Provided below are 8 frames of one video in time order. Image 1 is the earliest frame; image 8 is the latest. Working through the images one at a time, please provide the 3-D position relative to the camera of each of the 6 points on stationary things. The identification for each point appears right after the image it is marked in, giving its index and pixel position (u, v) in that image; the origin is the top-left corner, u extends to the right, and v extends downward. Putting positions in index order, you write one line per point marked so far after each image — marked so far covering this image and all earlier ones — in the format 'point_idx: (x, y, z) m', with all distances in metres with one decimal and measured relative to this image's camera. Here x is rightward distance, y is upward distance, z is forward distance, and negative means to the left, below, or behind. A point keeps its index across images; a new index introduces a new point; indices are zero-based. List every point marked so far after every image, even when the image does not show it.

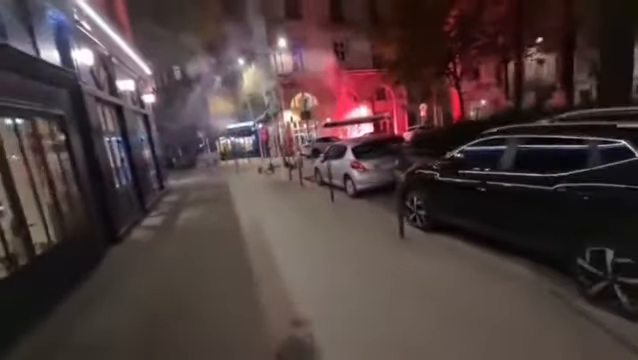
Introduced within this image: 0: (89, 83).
0: (-8.0, +3.3, +10.6) m
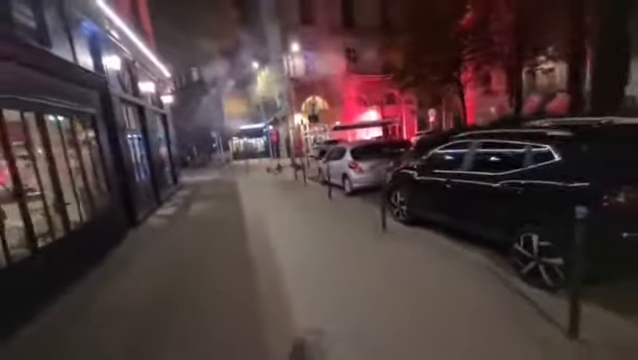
0: (-8.0, +3.7, +11.9) m
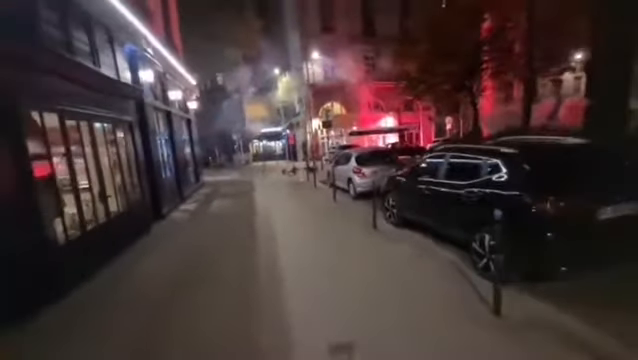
0: (-7.6, +3.8, +13.7) m
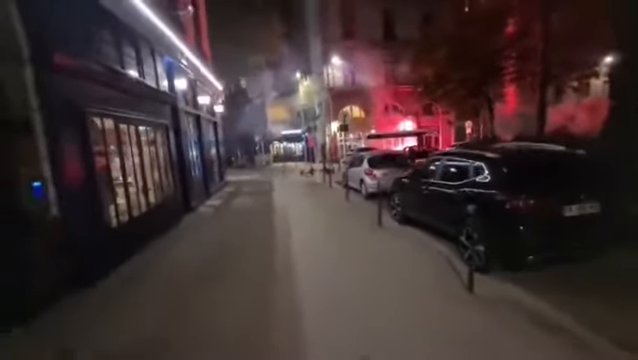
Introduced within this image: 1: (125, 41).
0: (-6.9, +3.9, +15.2) m
1: (-6.6, +4.8, +10.4) m
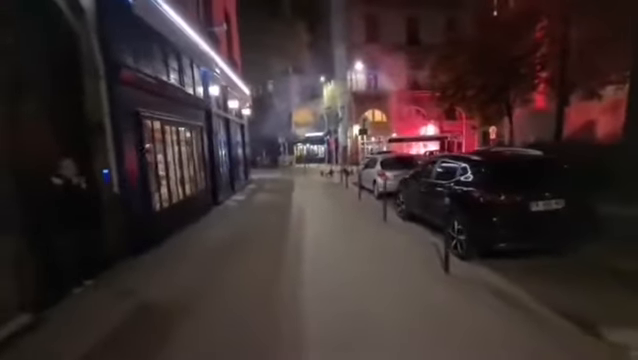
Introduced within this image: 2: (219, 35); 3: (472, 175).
0: (-5.9, +4.2, +17.1) m
1: (-6.0, +5.1, +12.3) m
2: (-6.1, +8.8, +18.3) m
3: (+3.9, +0.1, +7.7) m
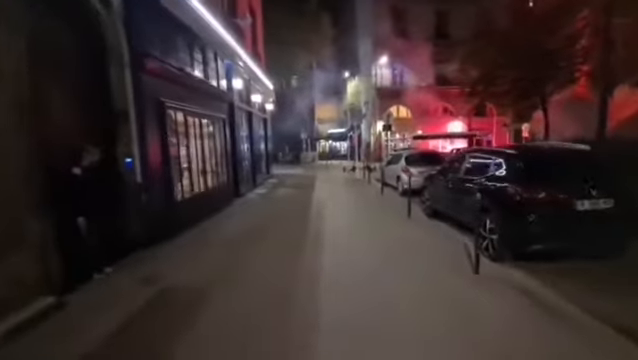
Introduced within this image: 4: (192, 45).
0: (-4.6, +4.6, +17.1) m
1: (-5.1, +5.4, +12.3) m
2: (-4.6, +9.2, +18.3) m
3: (+4.4, +0.2, +7.2) m
4: (-5.1, +5.4, +12.0) m
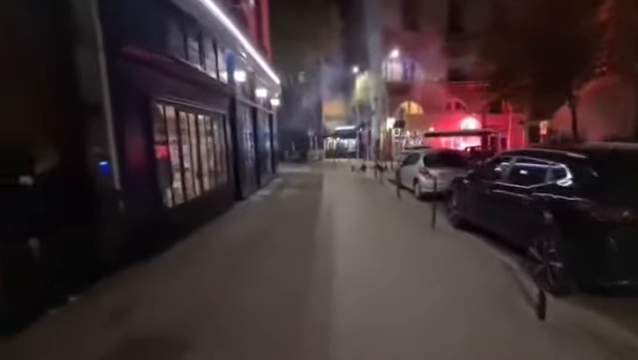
0: (-4.1, +4.5, +15.8) m
1: (-4.6, +5.3, +11.0) m
2: (-4.0, +9.1, +16.9) m
3: (+4.7, 0.0, +5.7) m
4: (-4.7, +5.3, +10.7) m
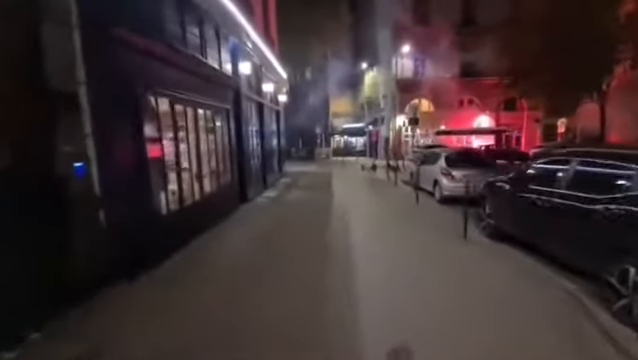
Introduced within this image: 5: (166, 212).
0: (-3.5, +4.5, +14.6) m
1: (-4.2, +5.2, +9.8) m
2: (-3.4, +9.1, +15.7) m
3: (+5.0, -0.1, +4.4) m
4: (-4.2, +5.2, +9.5) m
5: (-4.0, -0.9, +8.1) m
